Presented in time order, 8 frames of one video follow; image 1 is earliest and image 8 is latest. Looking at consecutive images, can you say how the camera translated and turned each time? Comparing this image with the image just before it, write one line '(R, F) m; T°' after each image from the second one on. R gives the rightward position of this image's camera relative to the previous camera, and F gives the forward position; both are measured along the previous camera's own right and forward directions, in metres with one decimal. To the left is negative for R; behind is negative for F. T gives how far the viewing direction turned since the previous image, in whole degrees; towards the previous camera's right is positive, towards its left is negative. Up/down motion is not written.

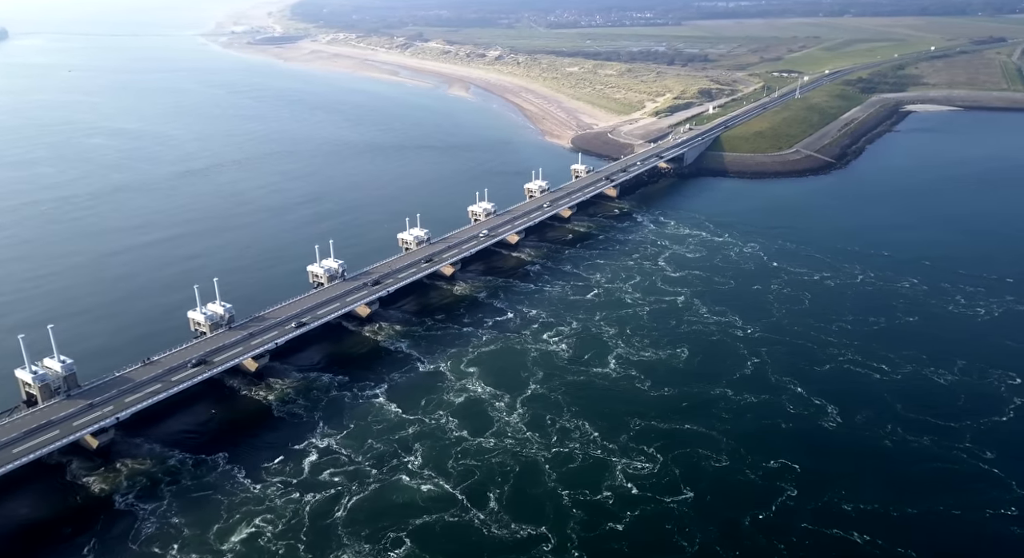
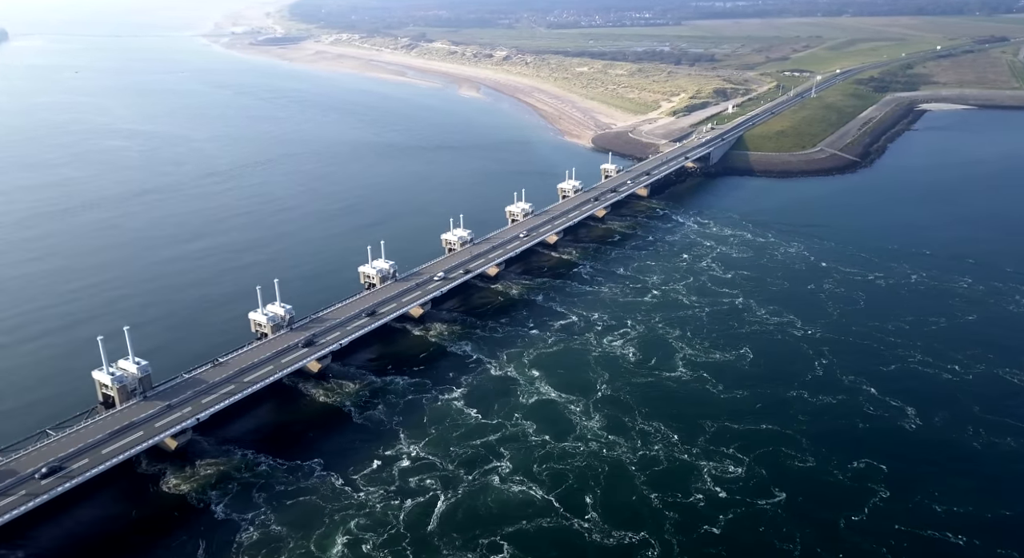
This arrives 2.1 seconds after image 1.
(-5.2, +0.5) m; 0°
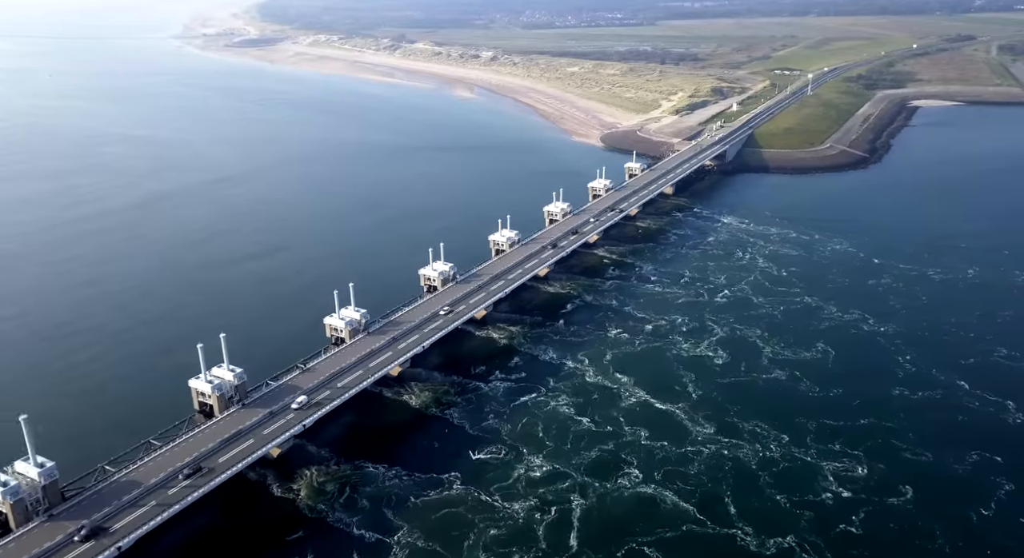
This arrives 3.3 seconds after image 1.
(-8.3, +1.2) m; +2°
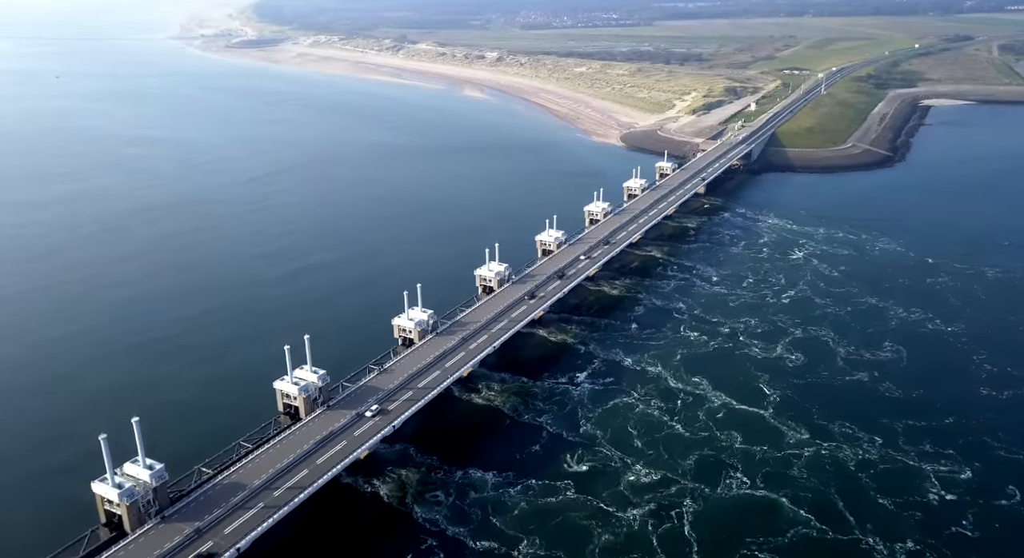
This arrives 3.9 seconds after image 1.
(-5.8, +0.9) m; +1°
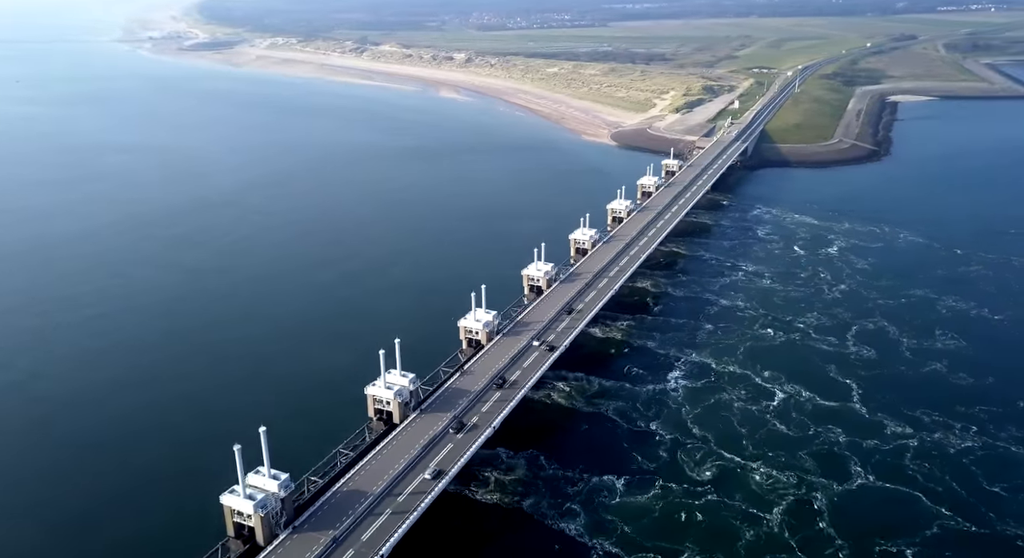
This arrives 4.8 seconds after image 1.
(-8.8, +0.7) m; +4°
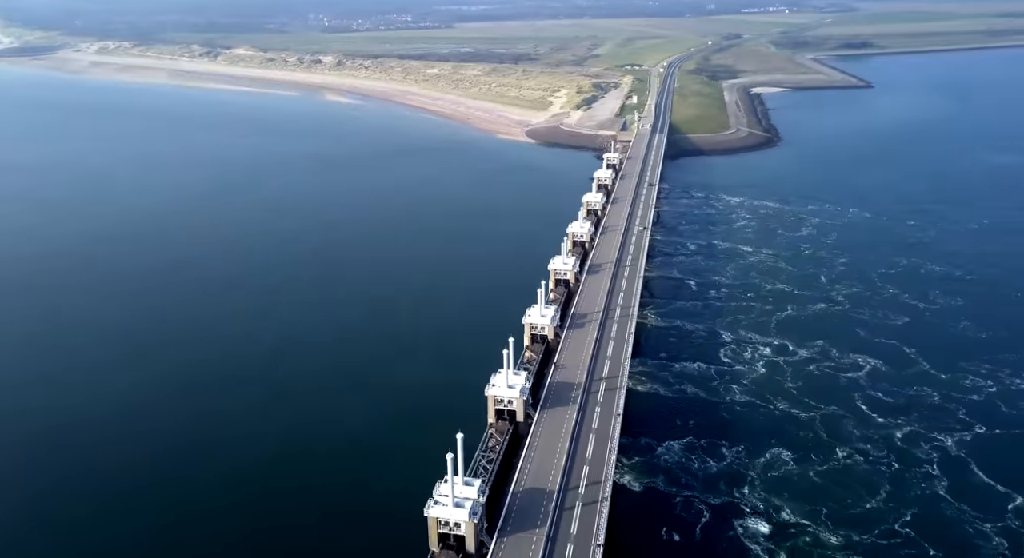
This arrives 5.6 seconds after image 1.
(-16.8, +1.1) m; +12°
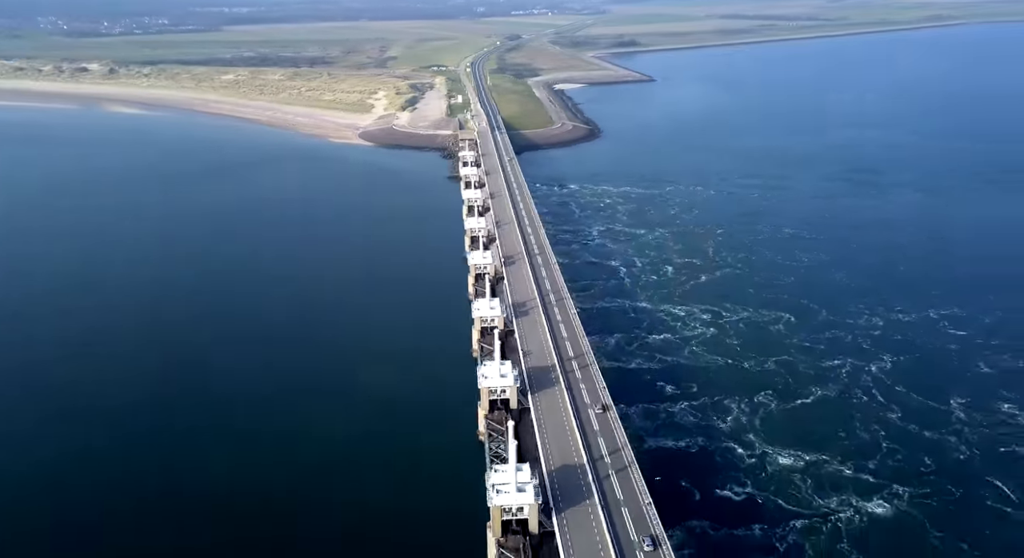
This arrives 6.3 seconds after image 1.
(-12.0, +0.4) m; +16°
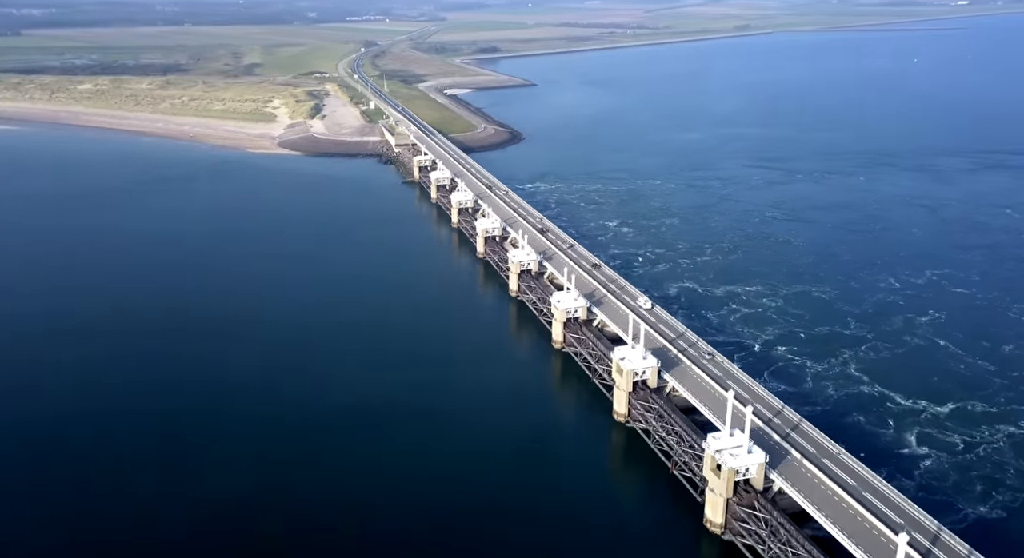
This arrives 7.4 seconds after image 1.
(-19.8, +0.2) m; +12°
